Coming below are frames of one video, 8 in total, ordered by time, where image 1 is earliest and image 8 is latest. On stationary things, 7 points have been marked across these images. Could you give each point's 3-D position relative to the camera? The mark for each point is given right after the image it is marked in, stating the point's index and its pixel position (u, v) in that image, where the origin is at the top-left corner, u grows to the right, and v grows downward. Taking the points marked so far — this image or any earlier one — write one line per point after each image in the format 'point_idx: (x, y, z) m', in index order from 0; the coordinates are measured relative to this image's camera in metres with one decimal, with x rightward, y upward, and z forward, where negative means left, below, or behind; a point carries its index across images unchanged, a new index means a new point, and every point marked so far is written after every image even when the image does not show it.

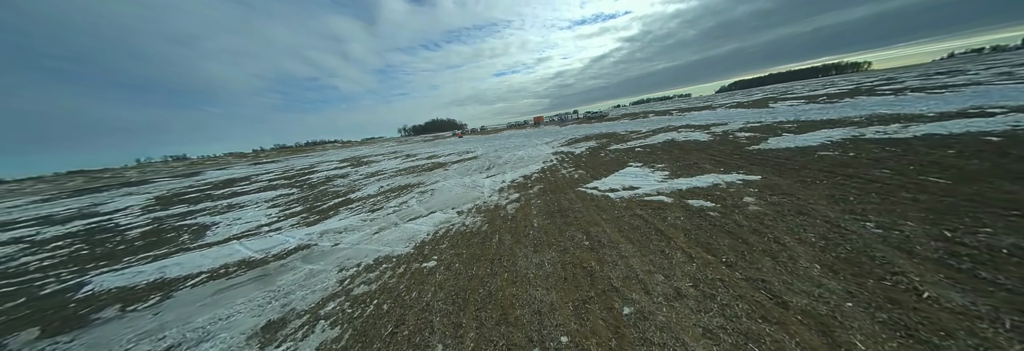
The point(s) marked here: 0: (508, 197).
0: (-0.1, -0.9, +8.3) m
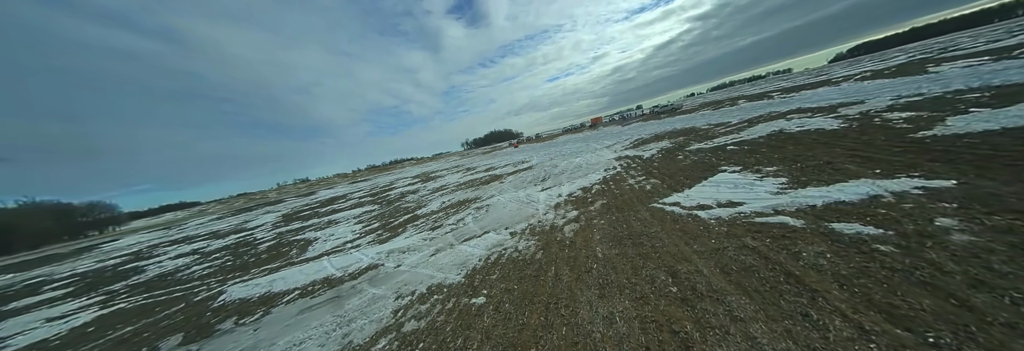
0: (+1.9, -1.4, +7.5) m
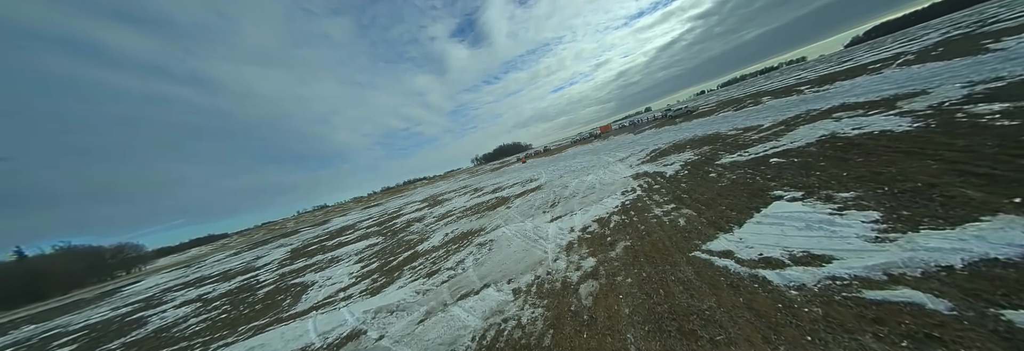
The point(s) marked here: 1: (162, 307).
0: (+2.0, -2.6, +6.1) m
1: (-27.2, -10.1, +16.2) m
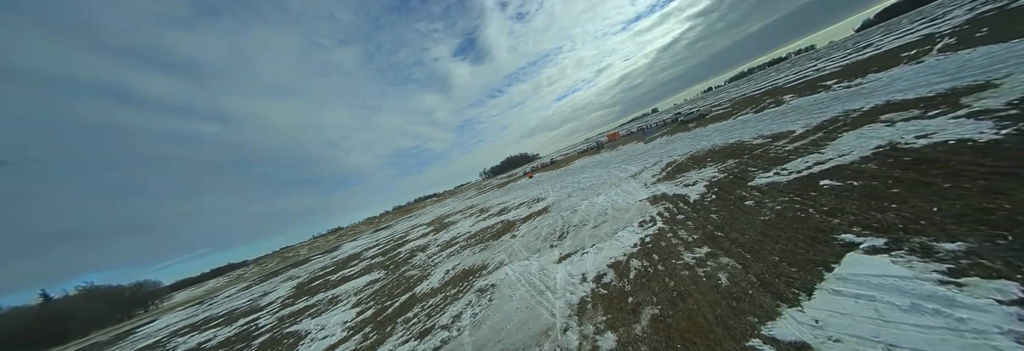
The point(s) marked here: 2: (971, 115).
0: (+1.9, -3.9, +4.8) m
1: (-26.2, -13.7, +15.8) m
2: (+14.7, +1.8, +6.5) m
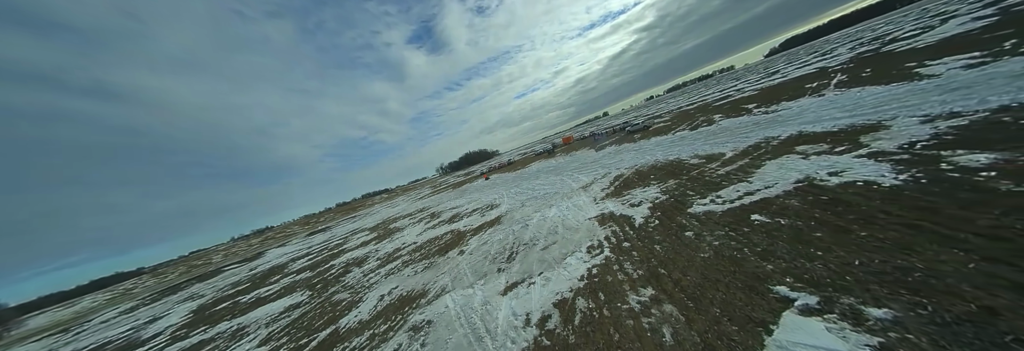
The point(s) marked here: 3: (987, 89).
0: (+0.3, -4.8, +3.8) m
1: (-29.5, -13.9, +10.3) m
2: (+12.7, +0.7, +7.4) m
3: (+19.1, +3.3, +8.4) m
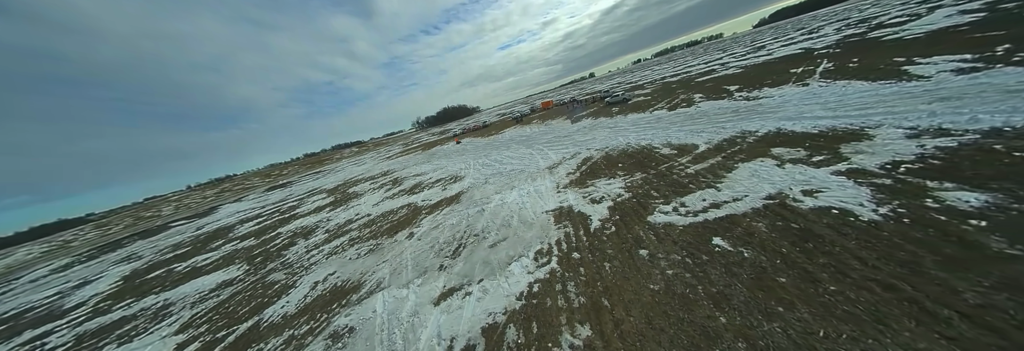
0: (-1.7, -5.5, +3.0) m
1: (-32.3, -11.9, +8.2) m
2: (+10.7, 0.0, +6.7) m
3: (+17.2, +2.6, +7.8) m
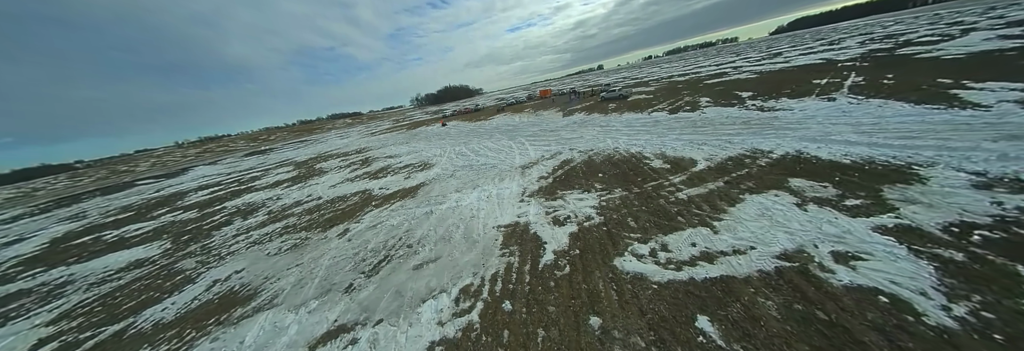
0: (-4.2, -5.8, +1.1) m
1: (-35.4, -8.9, +6.1) m
2: (+8.6, -1.3, +4.6) m
3: (+15.3, +0.7, +5.7) m
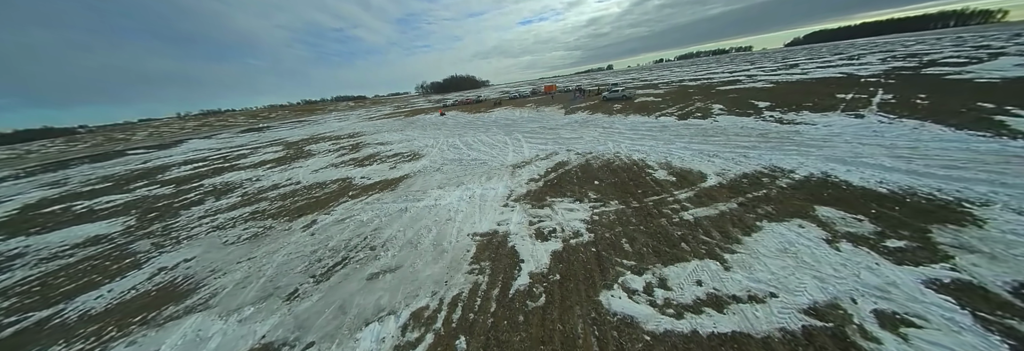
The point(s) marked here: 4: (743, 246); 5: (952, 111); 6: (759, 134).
0: (-5.2, -5.7, +0.2) m
1: (-36.6, -6.4, +5.3) m
2: (+7.9, -2.0, +3.6) m
3: (+14.7, -0.6, +4.6) m
4: (+5.5, -1.7, +5.1) m
5: (+22.7, +3.4, +10.8) m
6: (+12.5, +2.1, +10.6) m
